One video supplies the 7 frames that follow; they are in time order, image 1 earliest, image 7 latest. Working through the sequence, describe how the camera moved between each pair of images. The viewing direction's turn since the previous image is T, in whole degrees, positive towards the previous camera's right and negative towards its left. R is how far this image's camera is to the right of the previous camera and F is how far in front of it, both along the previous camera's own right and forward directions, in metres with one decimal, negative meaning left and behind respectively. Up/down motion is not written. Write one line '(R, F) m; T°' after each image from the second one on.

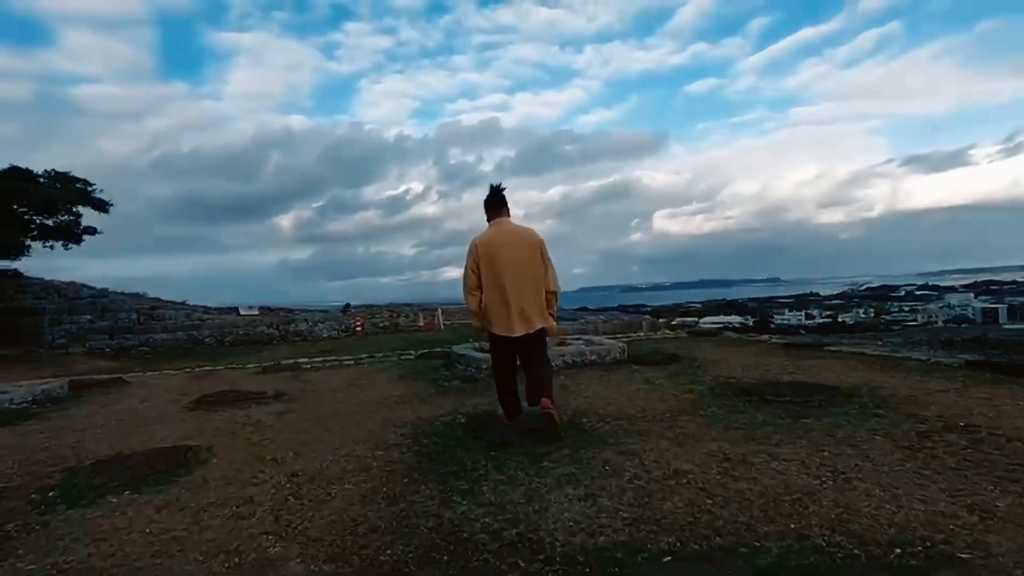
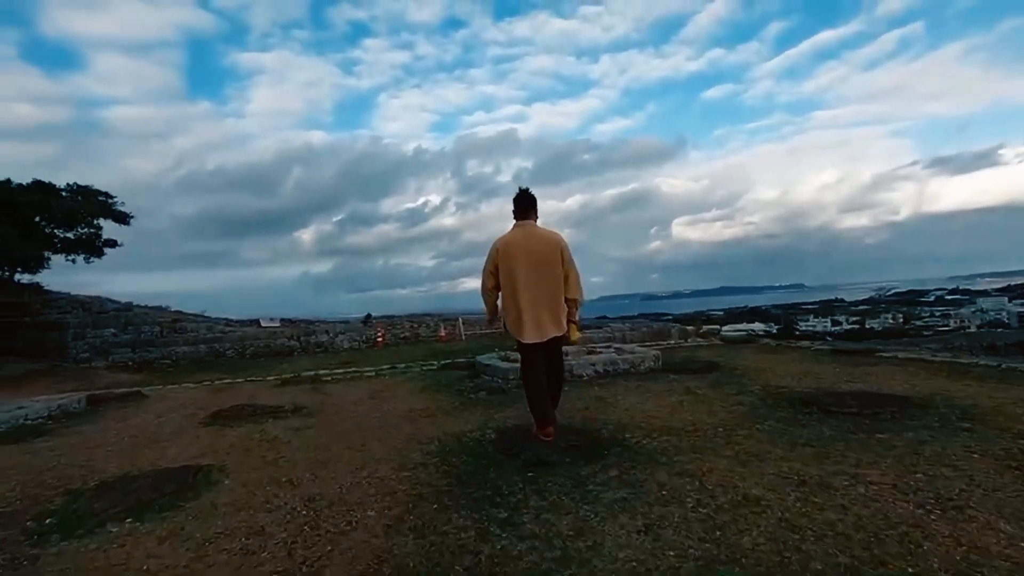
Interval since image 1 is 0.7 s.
(-0.1, +0.4) m; -2°
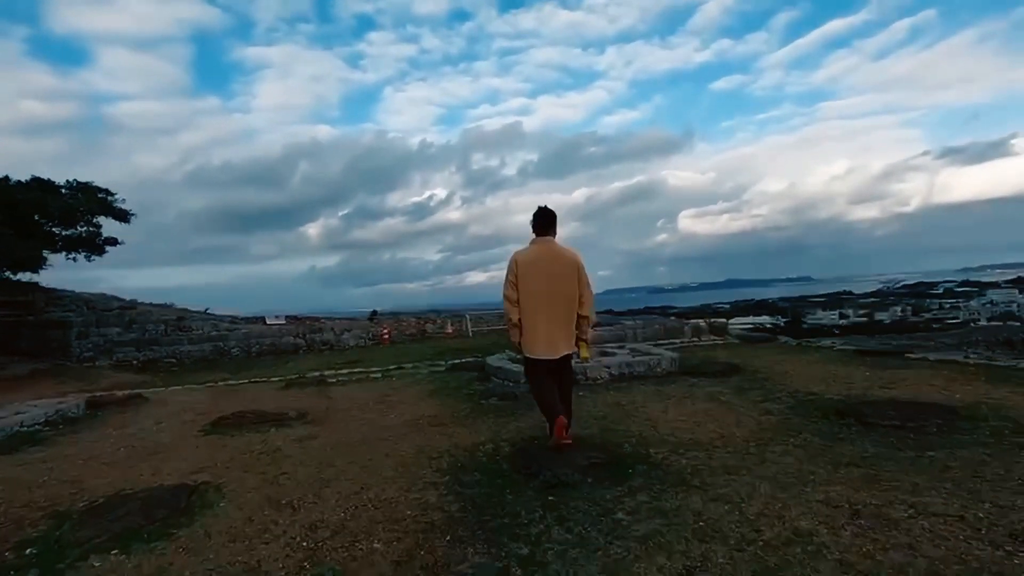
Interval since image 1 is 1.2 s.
(-0.1, +0.3) m; -1°
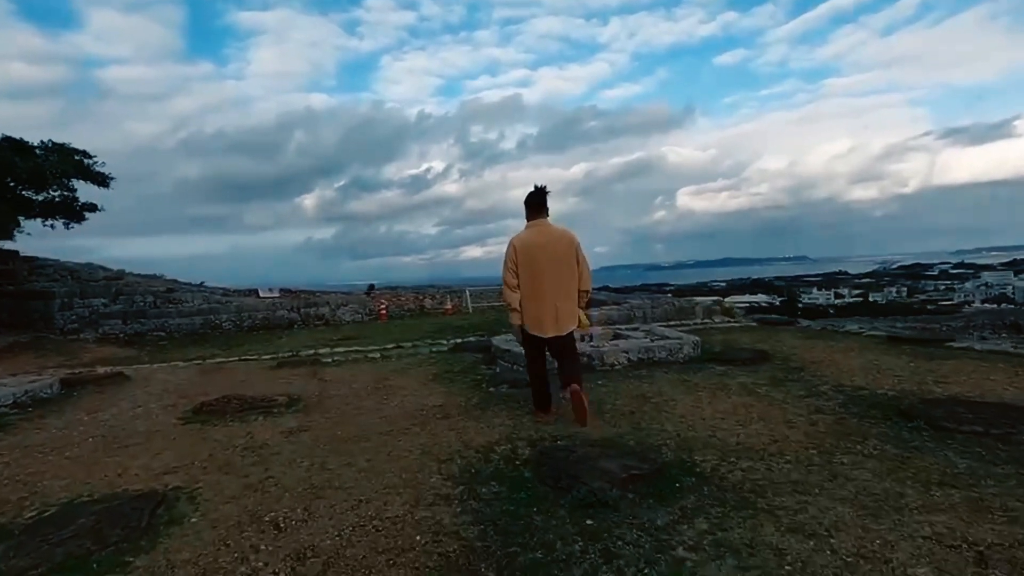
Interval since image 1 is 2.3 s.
(-0.2, +0.6) m; 0°
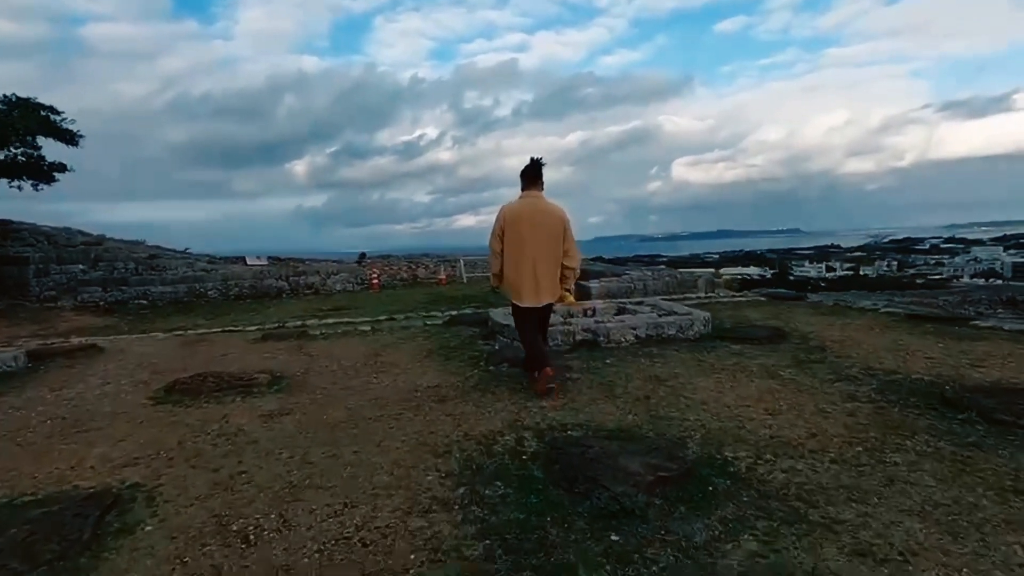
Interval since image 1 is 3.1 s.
(-0.1, +0.5) m; +1°
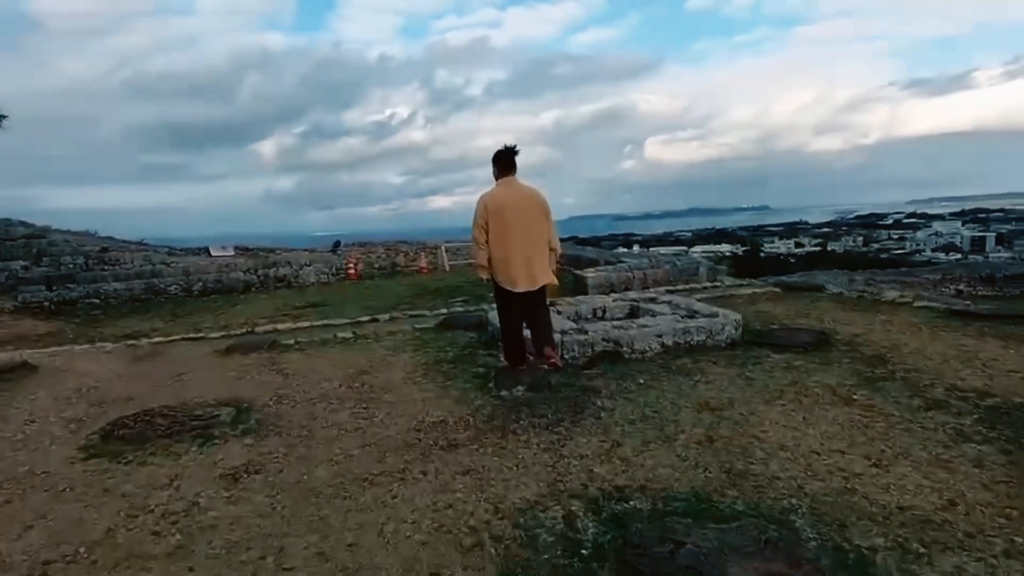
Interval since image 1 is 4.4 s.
(-0.3, +0.9) m; +3°
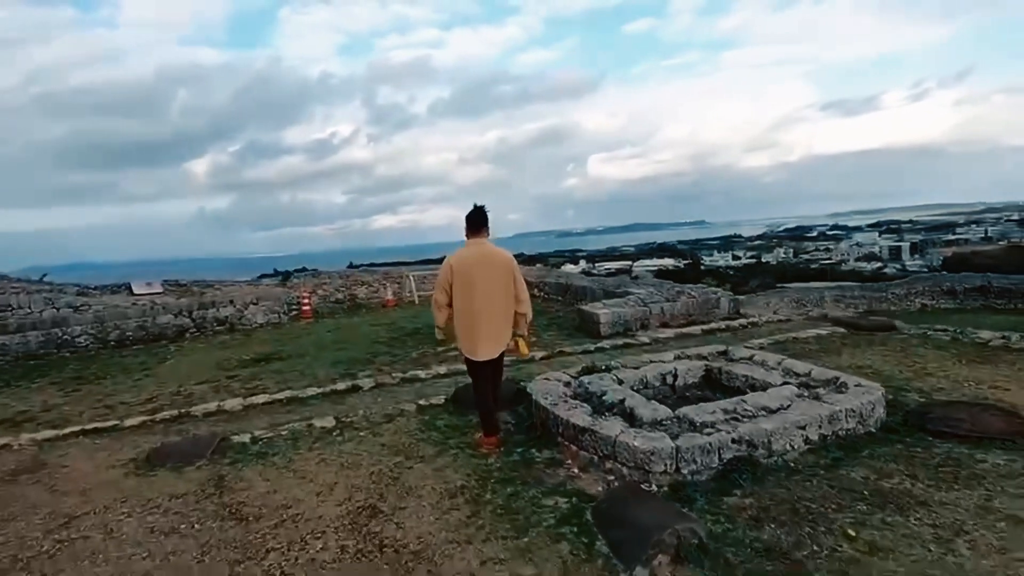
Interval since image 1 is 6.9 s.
(-0.9, +1.9) m; +6°
